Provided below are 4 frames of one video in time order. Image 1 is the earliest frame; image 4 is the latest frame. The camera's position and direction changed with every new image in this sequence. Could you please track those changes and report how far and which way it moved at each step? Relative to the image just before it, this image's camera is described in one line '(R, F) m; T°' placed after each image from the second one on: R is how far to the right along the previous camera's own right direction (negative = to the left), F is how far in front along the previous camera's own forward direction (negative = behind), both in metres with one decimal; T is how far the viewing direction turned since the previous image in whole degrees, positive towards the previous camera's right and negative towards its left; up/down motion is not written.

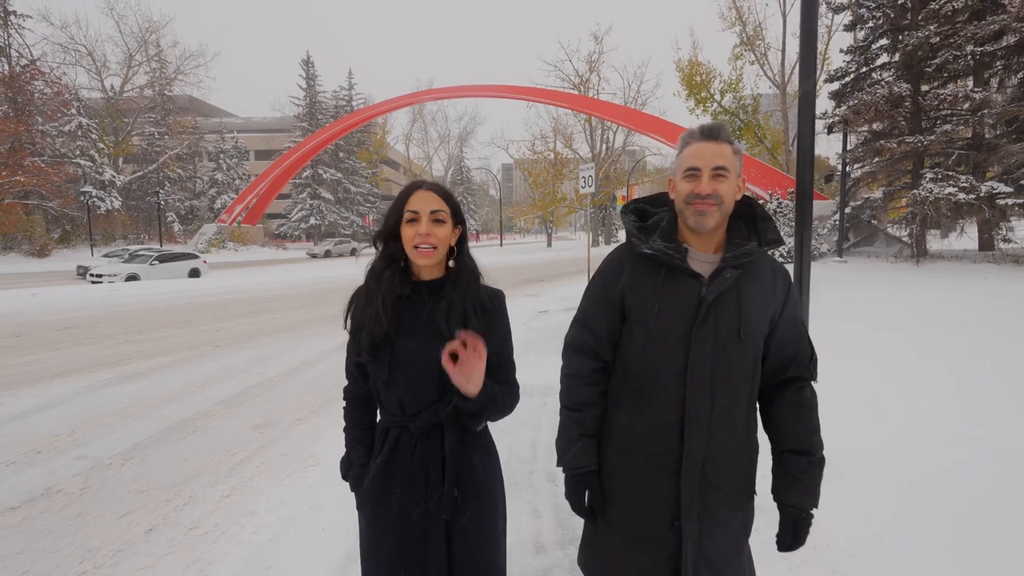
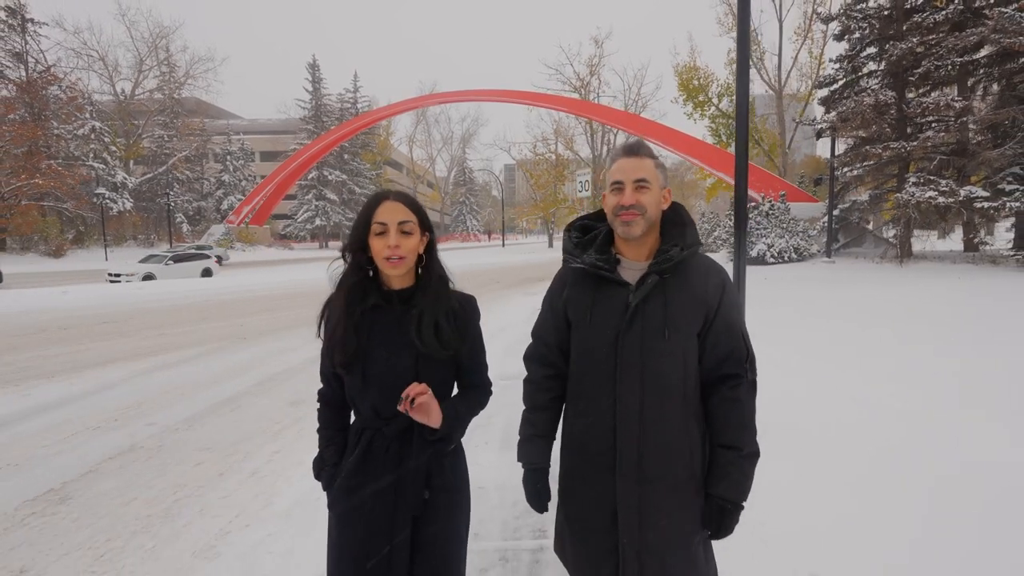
(0.0, -0.7) m; 0°
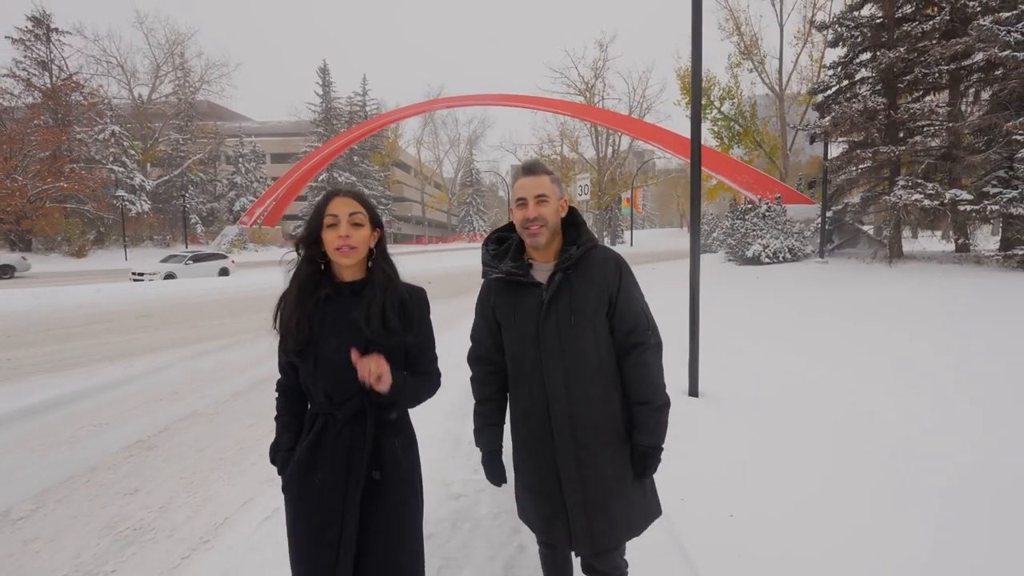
(+0.1, -0.8) m; -1°
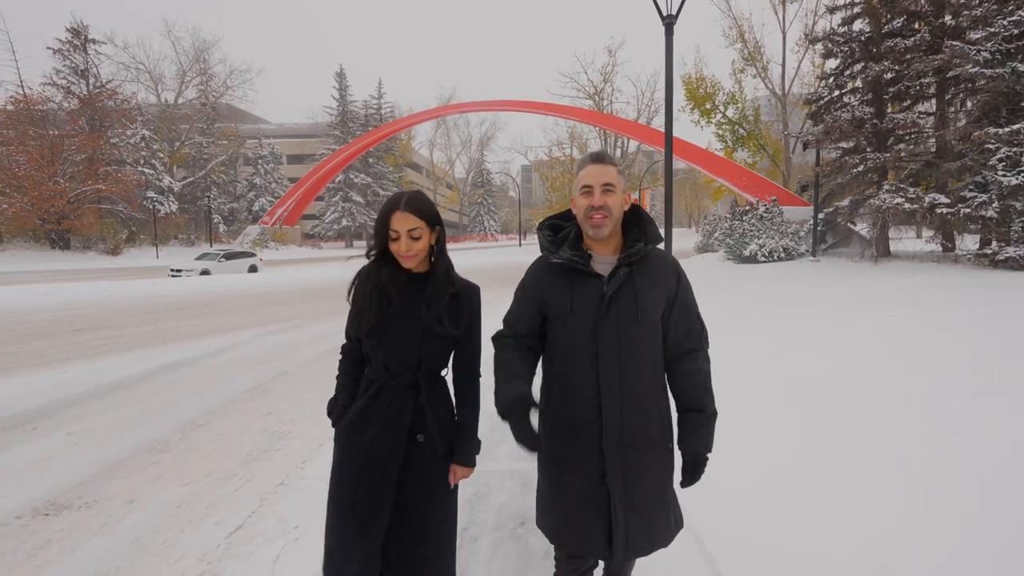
(-0.1, -1.4) m; -1°
